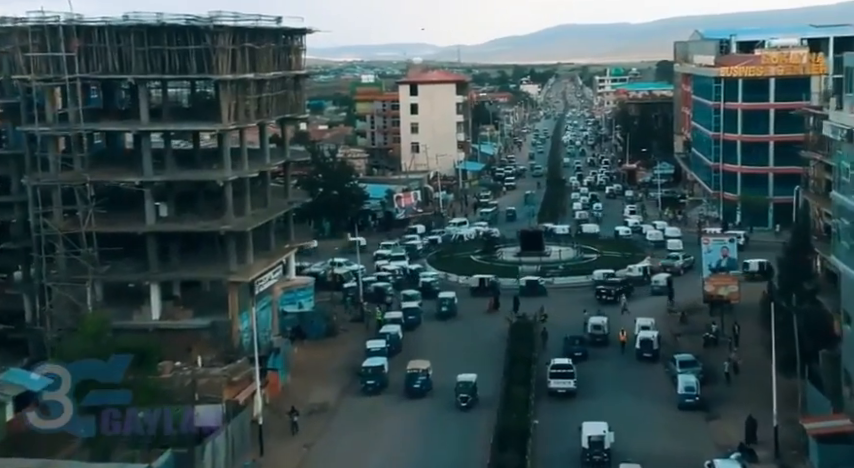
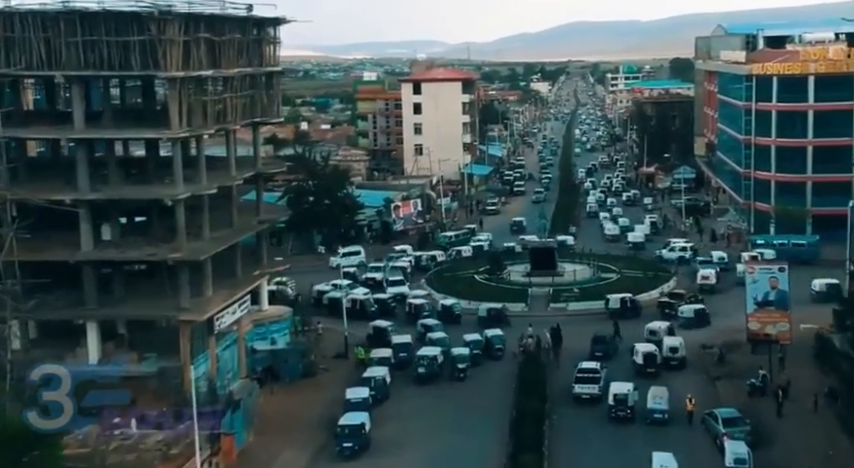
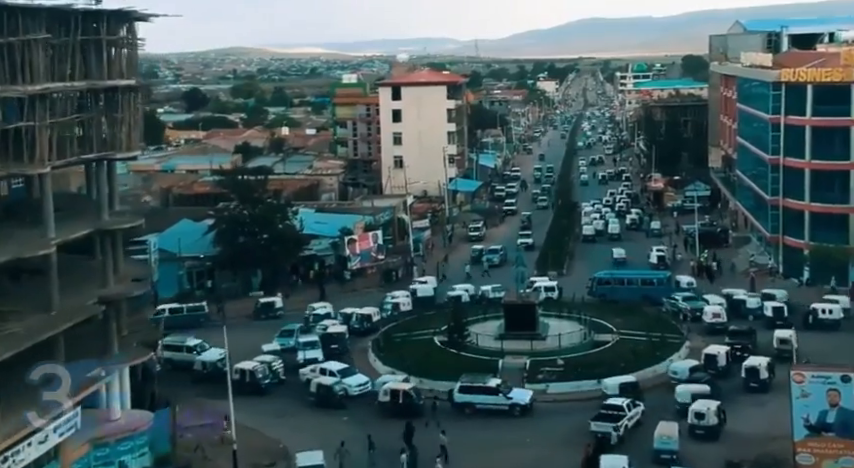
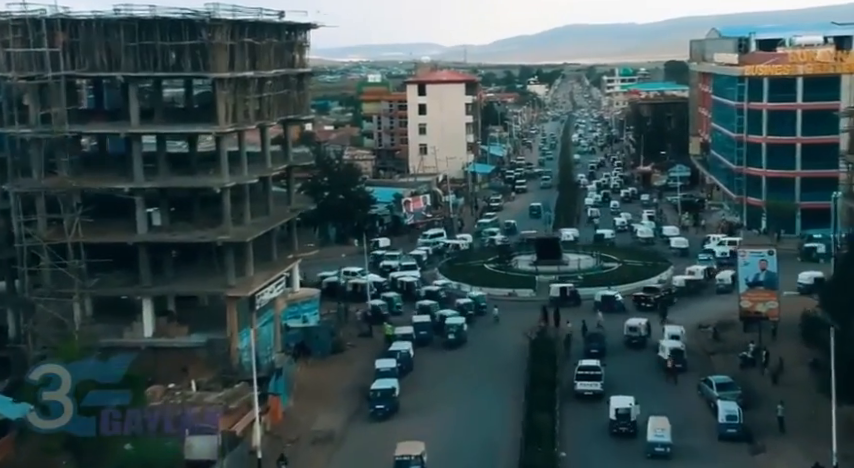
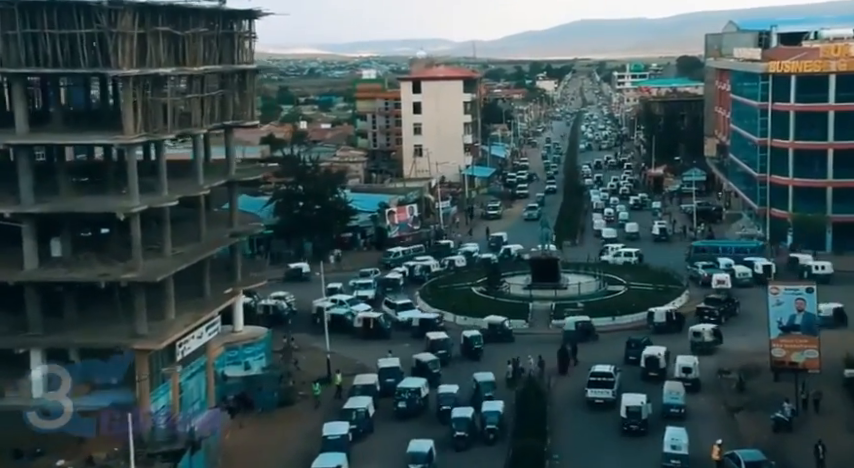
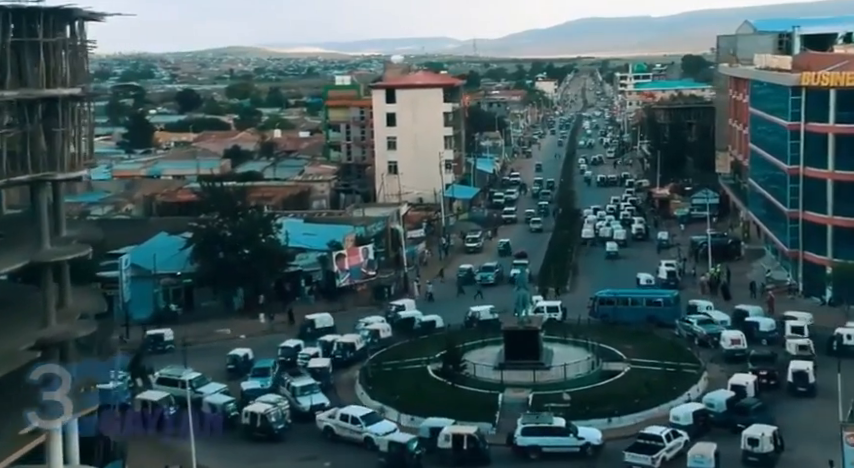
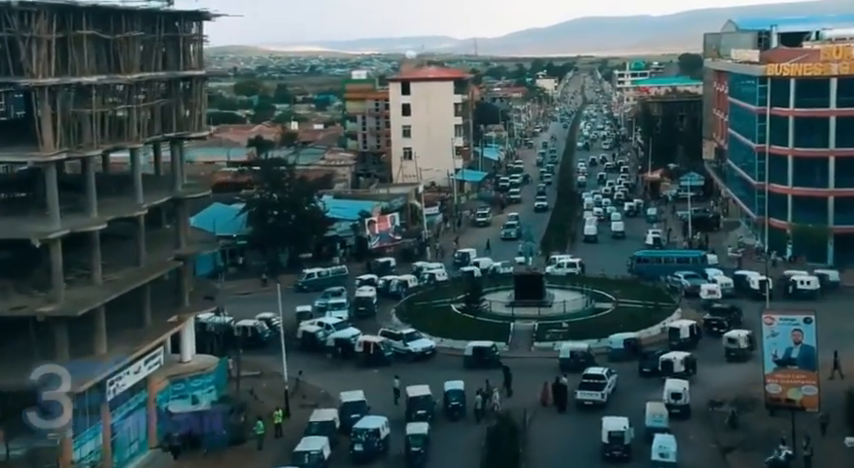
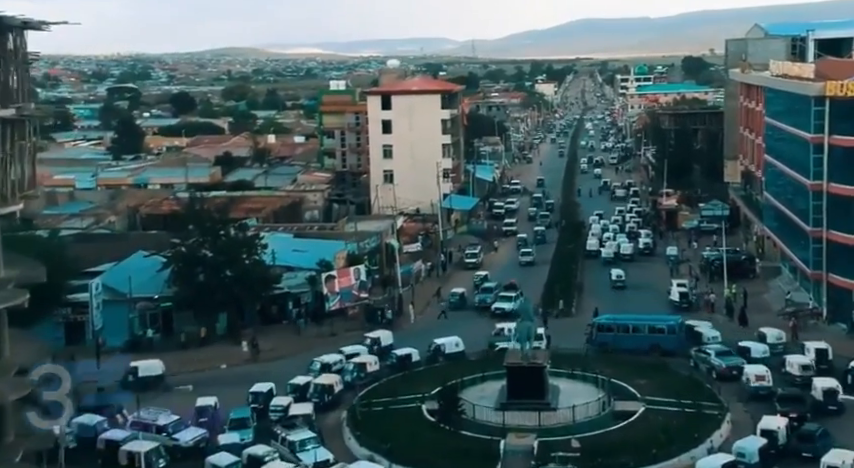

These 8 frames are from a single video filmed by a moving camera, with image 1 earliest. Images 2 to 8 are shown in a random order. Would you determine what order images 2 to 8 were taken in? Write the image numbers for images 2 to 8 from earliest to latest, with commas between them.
4, 2, 5, 7, 3, 6, 8
